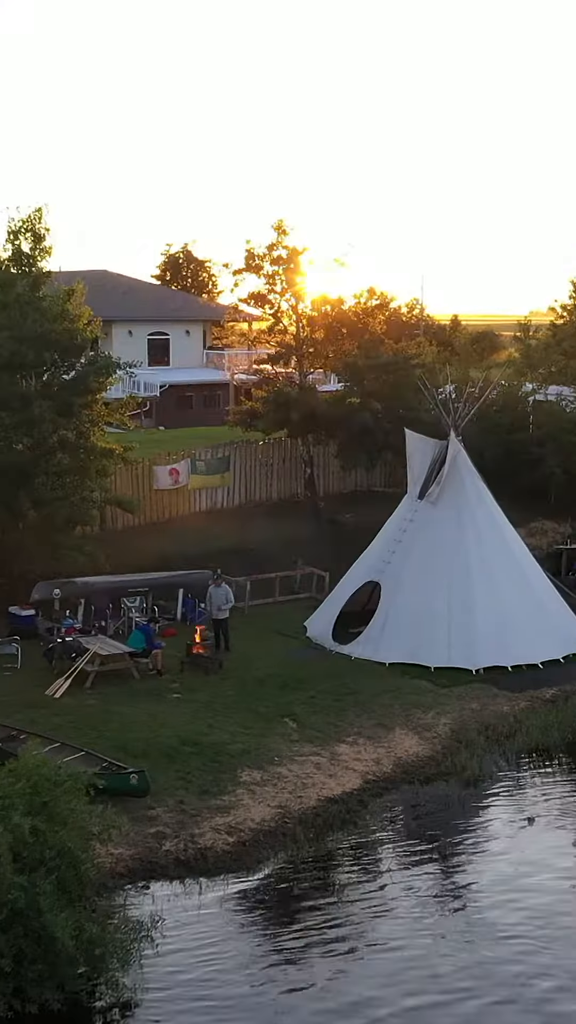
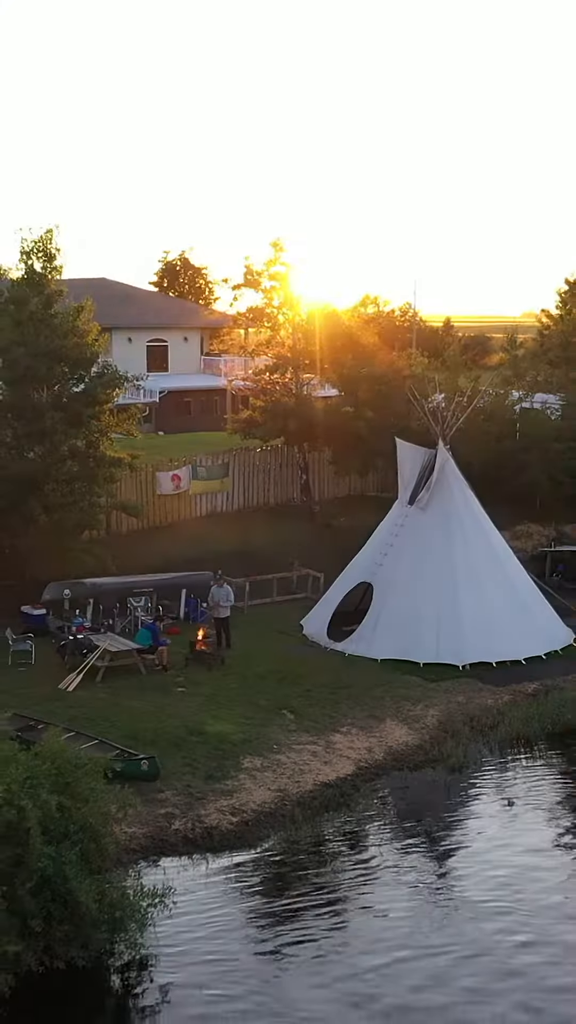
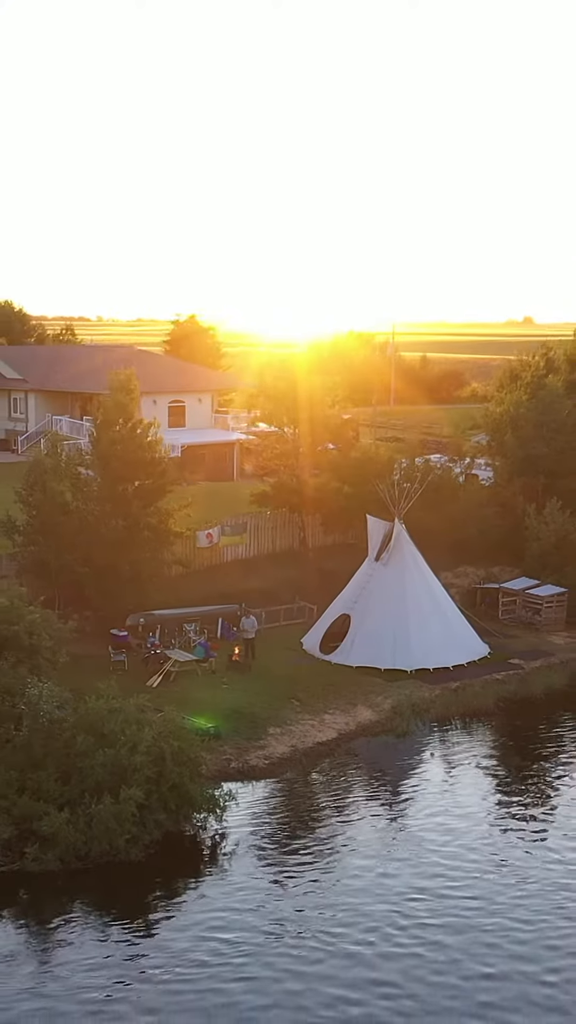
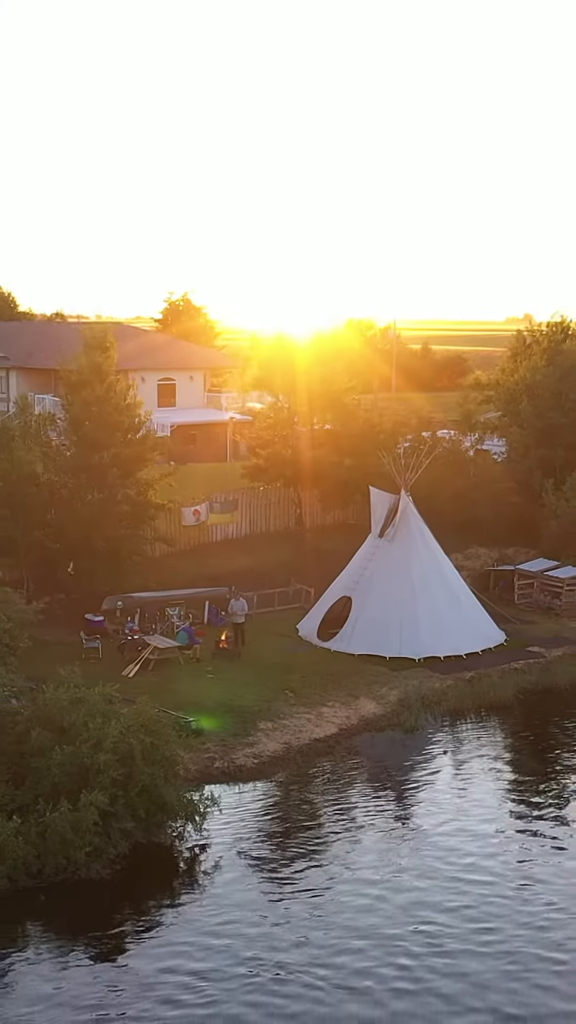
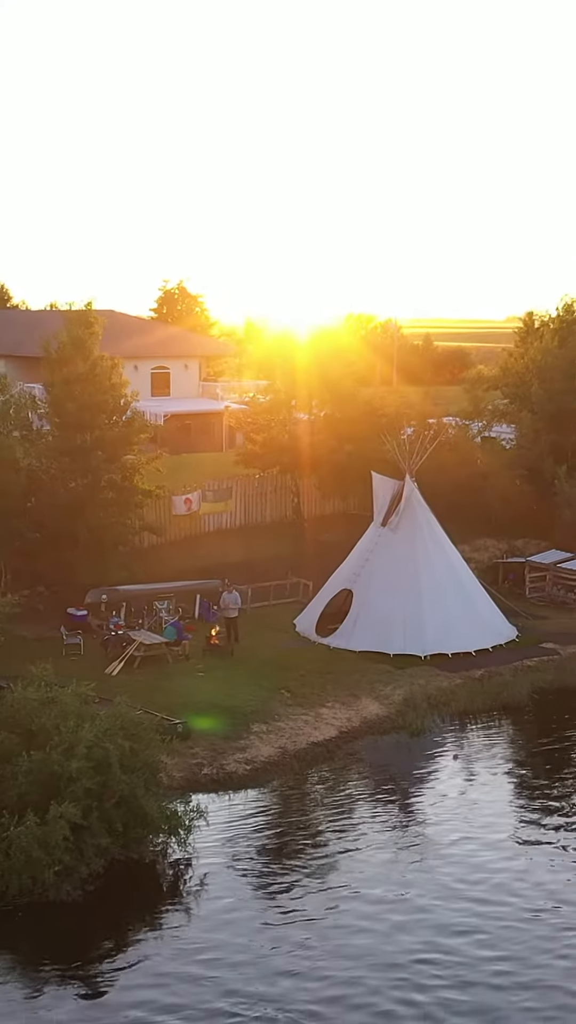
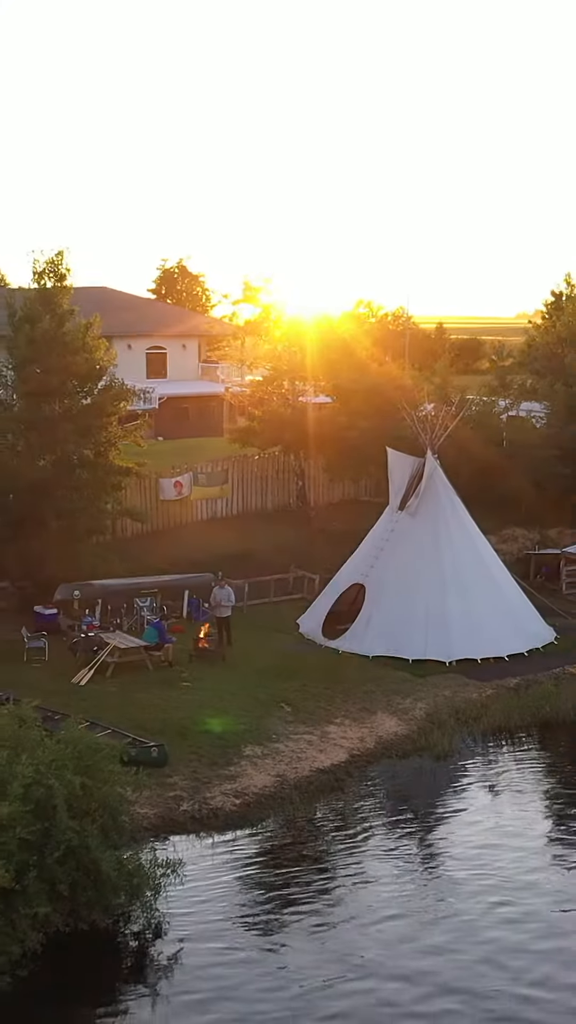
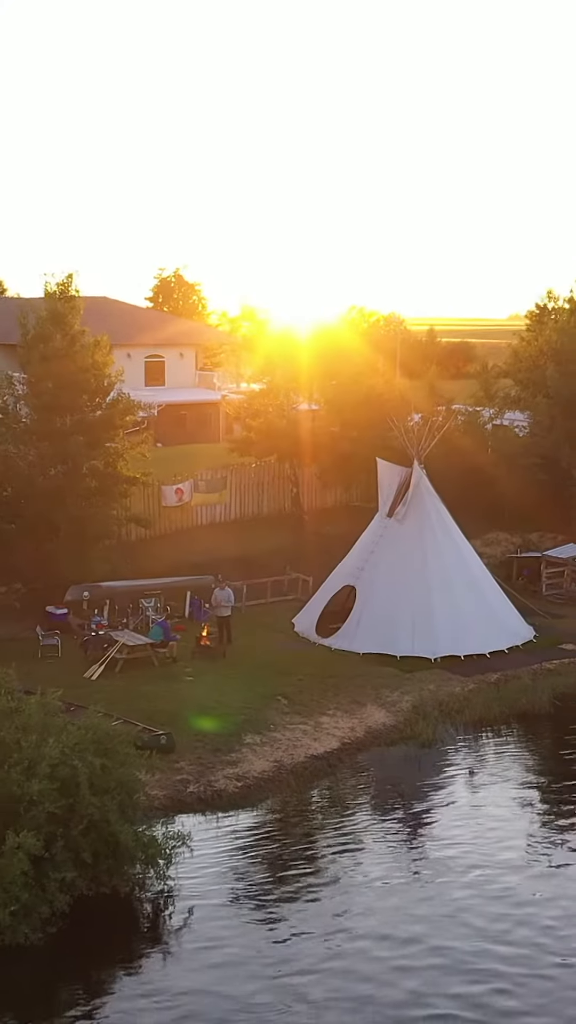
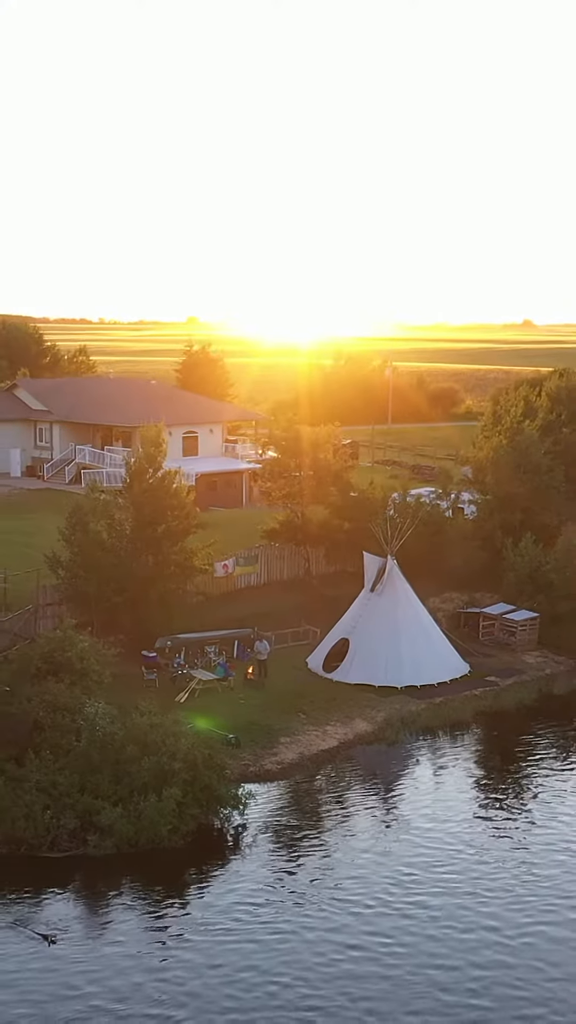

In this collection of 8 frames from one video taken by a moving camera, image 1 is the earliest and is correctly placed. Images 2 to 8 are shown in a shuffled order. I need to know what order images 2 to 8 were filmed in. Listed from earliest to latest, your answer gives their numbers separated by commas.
2, 6, 7, 5, 4, 3, 8
